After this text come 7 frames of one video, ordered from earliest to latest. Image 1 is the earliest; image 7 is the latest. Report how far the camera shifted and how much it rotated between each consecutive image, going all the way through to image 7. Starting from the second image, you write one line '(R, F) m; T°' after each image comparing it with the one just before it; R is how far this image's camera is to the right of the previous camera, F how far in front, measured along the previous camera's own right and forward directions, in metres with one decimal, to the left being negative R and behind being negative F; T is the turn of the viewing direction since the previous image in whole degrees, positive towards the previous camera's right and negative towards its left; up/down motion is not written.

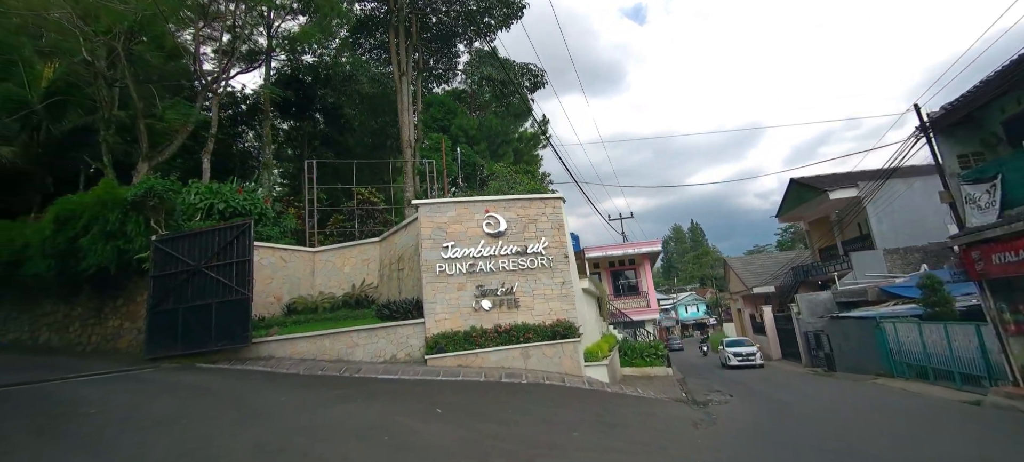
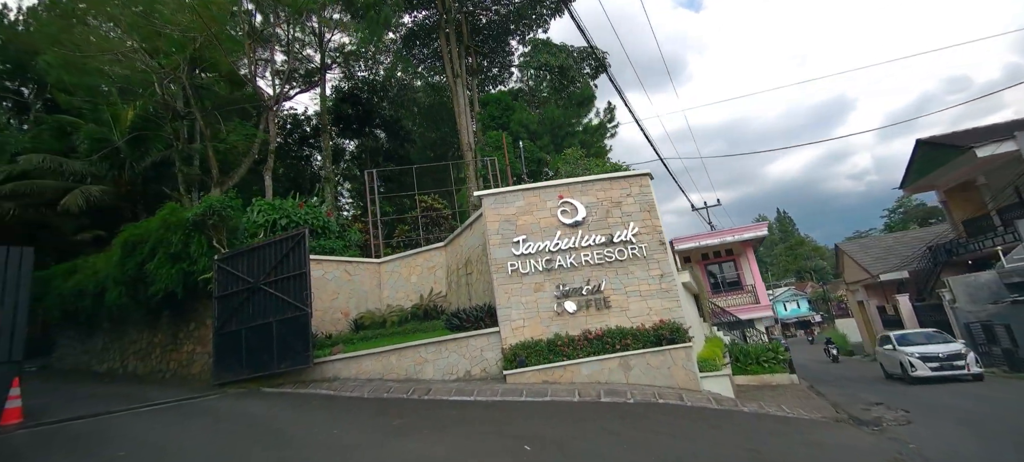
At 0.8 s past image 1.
(-0.3, +1.6) m; -9°
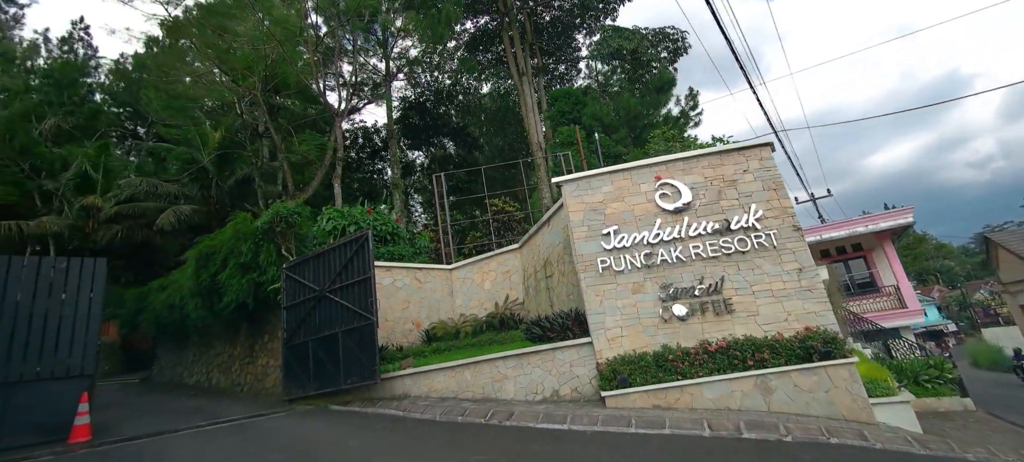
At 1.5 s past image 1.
(-0.3, +1.3) m; -9°
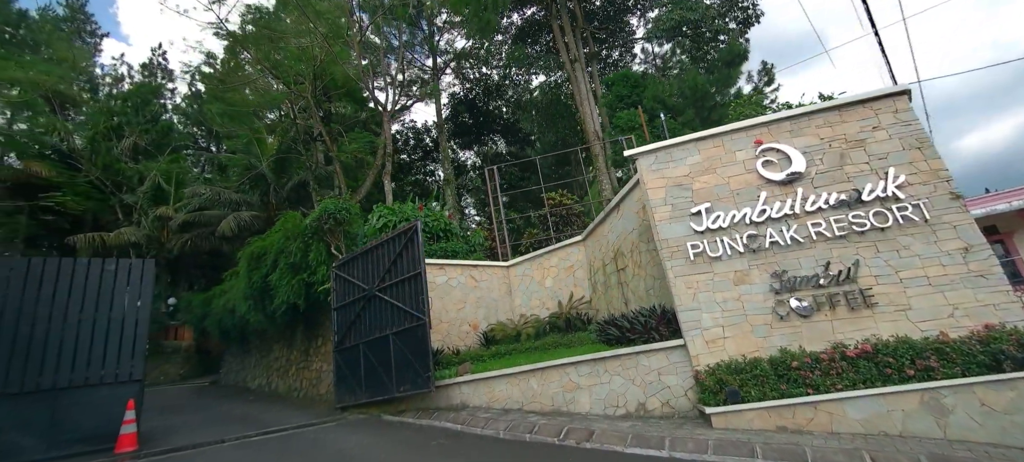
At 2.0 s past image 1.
(-0.2, +1.0) m; -7°
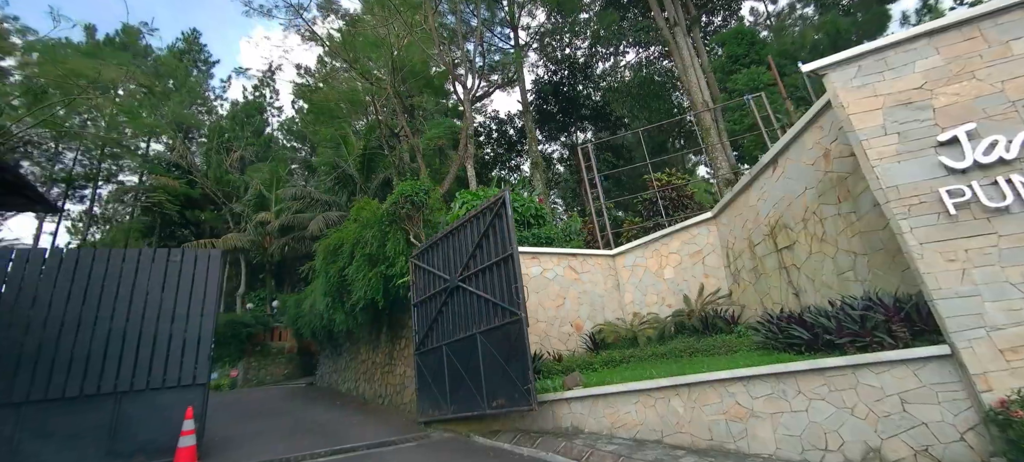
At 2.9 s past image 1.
(-0.4, +1.6) m; -11°
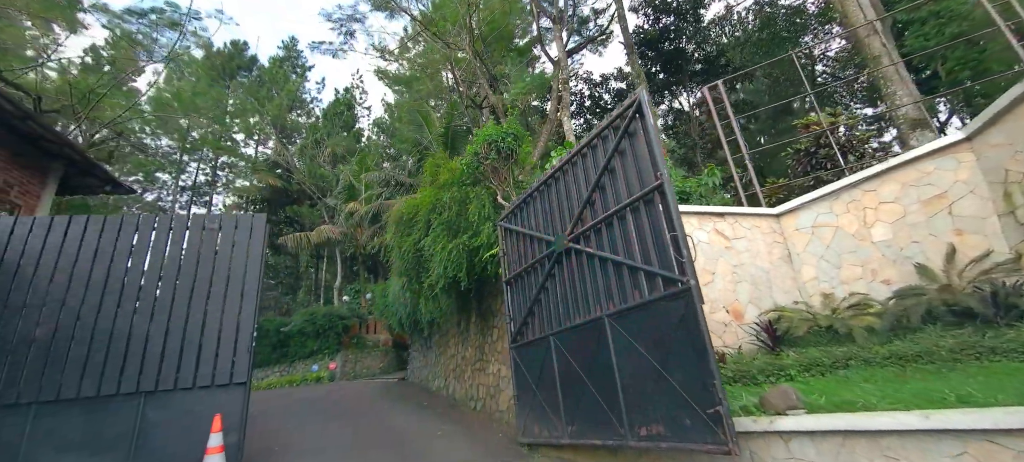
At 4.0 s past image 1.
(-0.5, +1.9) m; -12°
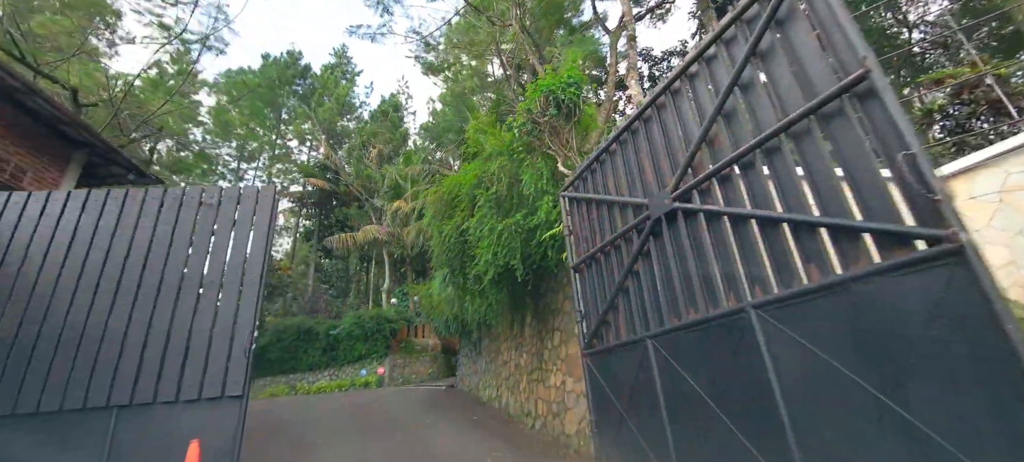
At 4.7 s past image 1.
(-0.2, +1.2) m; -6°
